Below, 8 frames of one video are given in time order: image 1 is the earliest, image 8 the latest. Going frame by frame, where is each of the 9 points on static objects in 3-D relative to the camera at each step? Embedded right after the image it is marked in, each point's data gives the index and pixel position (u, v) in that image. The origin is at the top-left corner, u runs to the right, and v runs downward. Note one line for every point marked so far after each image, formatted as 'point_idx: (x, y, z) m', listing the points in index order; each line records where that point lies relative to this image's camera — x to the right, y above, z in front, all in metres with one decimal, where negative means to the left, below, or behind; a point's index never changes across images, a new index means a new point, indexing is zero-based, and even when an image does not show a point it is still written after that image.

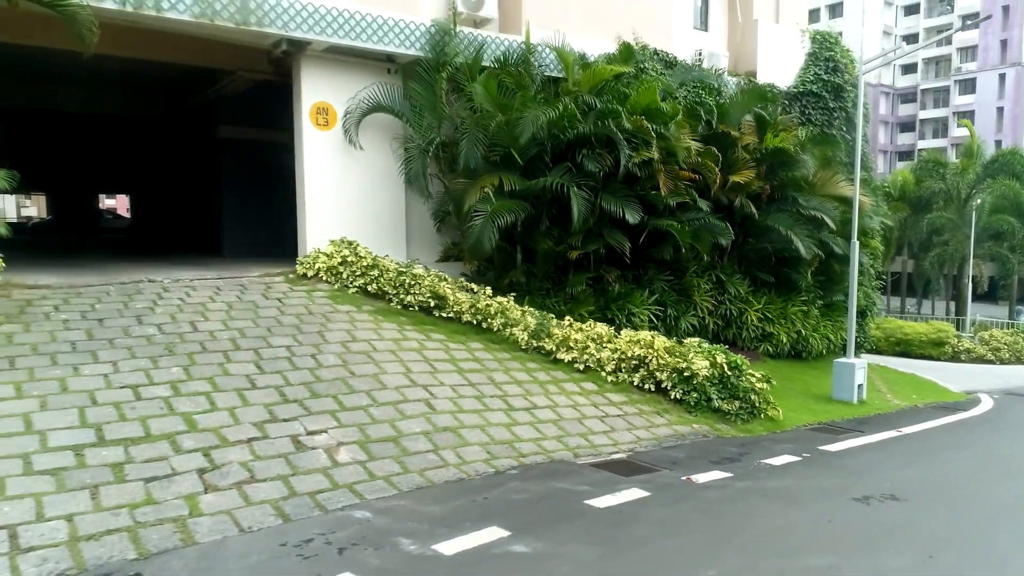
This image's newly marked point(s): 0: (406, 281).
0: (-1.1, +0.1, +7.8) m
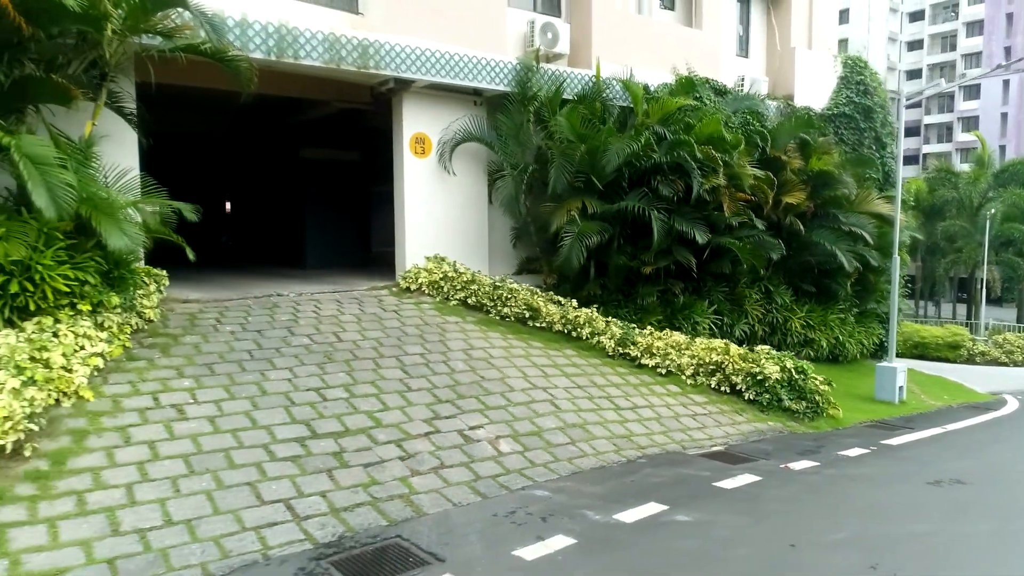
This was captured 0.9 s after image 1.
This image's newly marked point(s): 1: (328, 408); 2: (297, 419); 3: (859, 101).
0: (-0.1, -0.1, +8.7) m
1: (-1.4, -0.9, +5.7) m
2: (-1.6, -1.0, +5.4) m
3: (+6.2, +3.4, +13.2) m
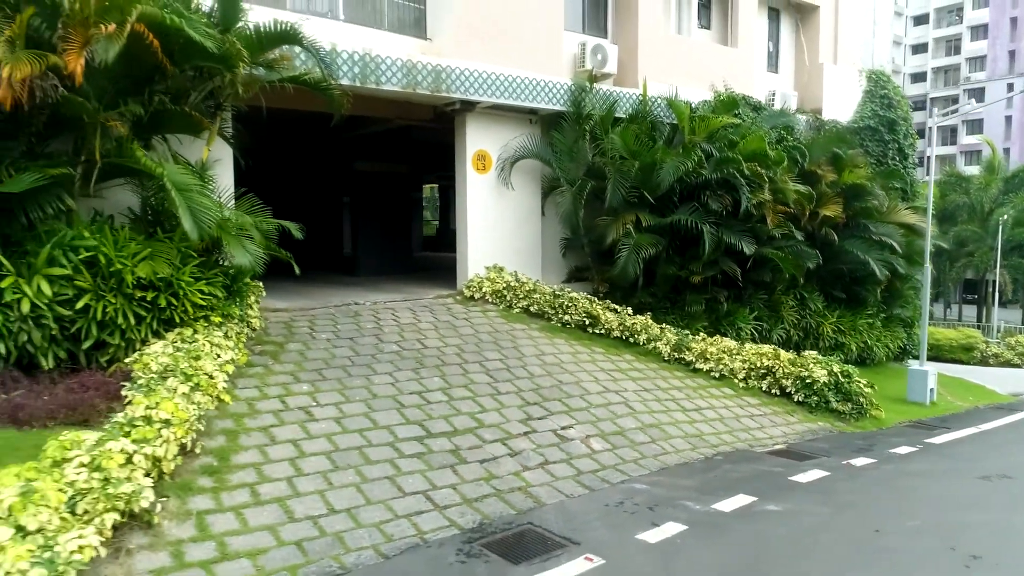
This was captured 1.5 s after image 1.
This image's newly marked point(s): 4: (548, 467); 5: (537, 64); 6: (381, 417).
0: (+0.7, -0.2, +9.3) m
1: (-0.6, -1.0, +6.3) m
2: (-0.8, -1.1, +6.0) m
3: (+7.0, +3.3, +13.7) m
4: (+0.3, -1.4, +5.6) m
5: (+0.4, +3.1, +10.1) m
6: (-1.1, -1.1, +6.0) m
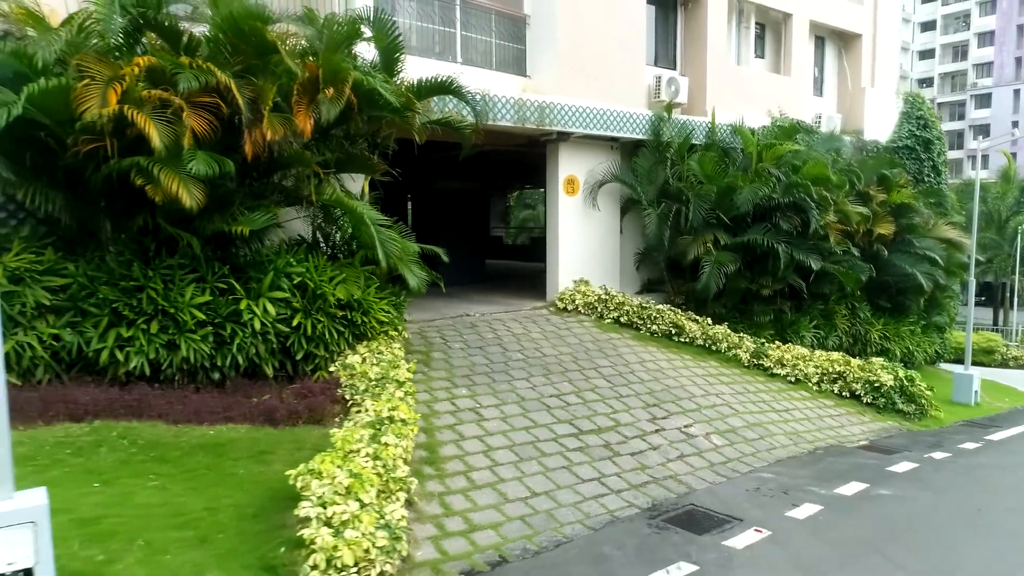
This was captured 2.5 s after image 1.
0: (+2.0, -0.4, +10.3) m
1: (+0.7, -1.2, +7.3) m
2: (+0.5, -1.3, +7.0) m
3: (+8.3, +3.1, +14.8) m
4: (+1.6, -1.6, +6.7) m
5: (+1.7, +2.9, +11.1) m
6: (+0.2, -1.2, +7.0) m
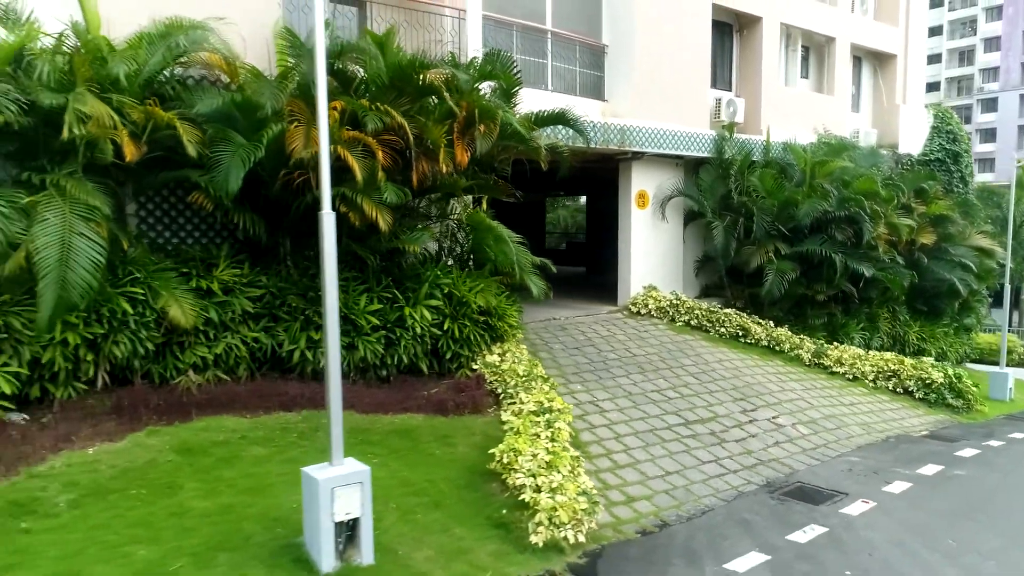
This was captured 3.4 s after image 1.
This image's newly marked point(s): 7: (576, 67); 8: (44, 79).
0: (+3.2, -0.4, +11.3) m
1: (+1.9, -1.3, +8.3) m
2: (+1.7, -1.4, +8.0) m
3: (+9.5, +3.1, +15.8) m
4: (+2.8, -1.7, +7.7) m
5: (+2.9, +2.8, +12.1) m
6: (+1.5, -1.3, +8.0) m
7: (+1.0, +3.3, +11.0) m
8: (-3.5, +1.6, +5.4) m
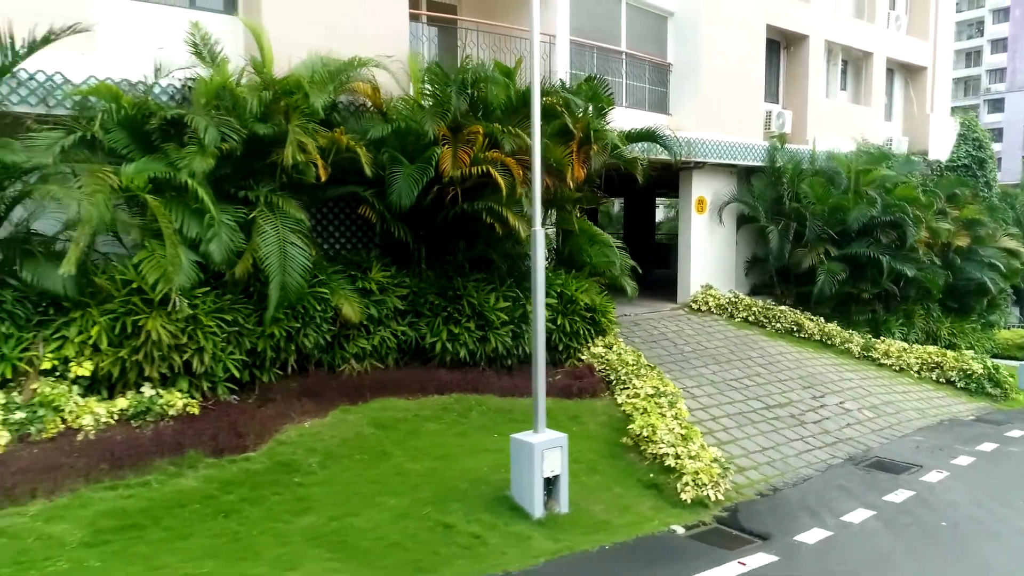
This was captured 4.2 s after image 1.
0: (+4.4, -0.4, +12.3) m
1: (+3.1, -1.3, +9.3) m
2: (+2.9, -1.4, +9.0) m
3: (+10.7, +3.1, +16.8) m
4: (+4.1, -1.6, +8.7) m
5: (+4.1, +2.8, +13.1) m
6: (+2.7, -1.3, +9.0) m
7: (+2.2, +3.4, +12.0) m
8: (-2.3, +1.6, +6.4) m
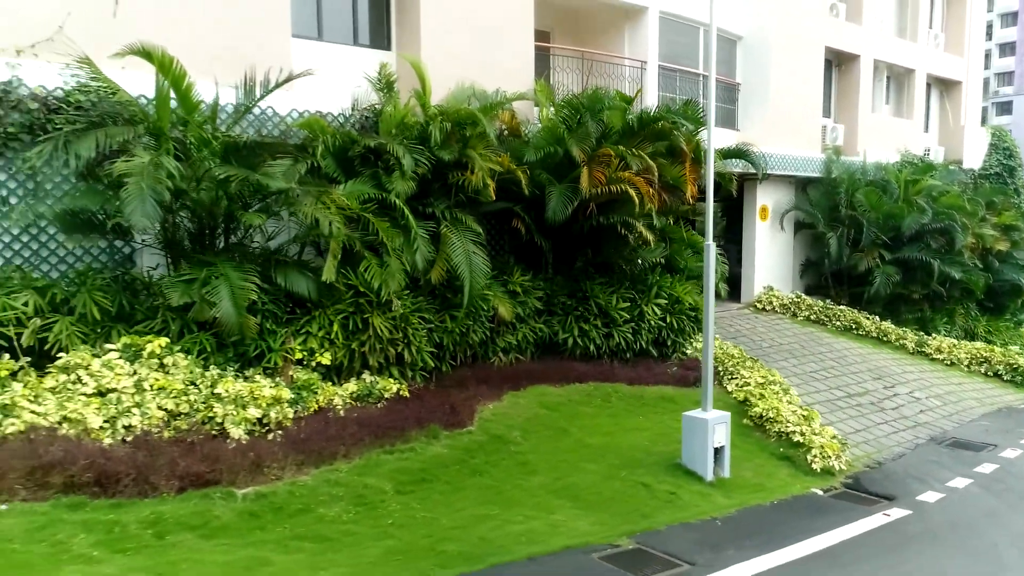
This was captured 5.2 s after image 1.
0: (+5.9, -0.5, +13.4) m
1: (+4.6, -1.3, +10.5) m
2: (+4.4, -1.4, +10.1) m
3: (+12.2, +3.1, +17.9) m
4: (+5.6, -1.7, +9.8) m
5: (+5.6, +2.8, +14.2) m
6: (+4.2, -1.4, +10.1) m
7: (+3.7, +3.3, +13.1) m
8: (-0.8, +1.5, +7.5) m
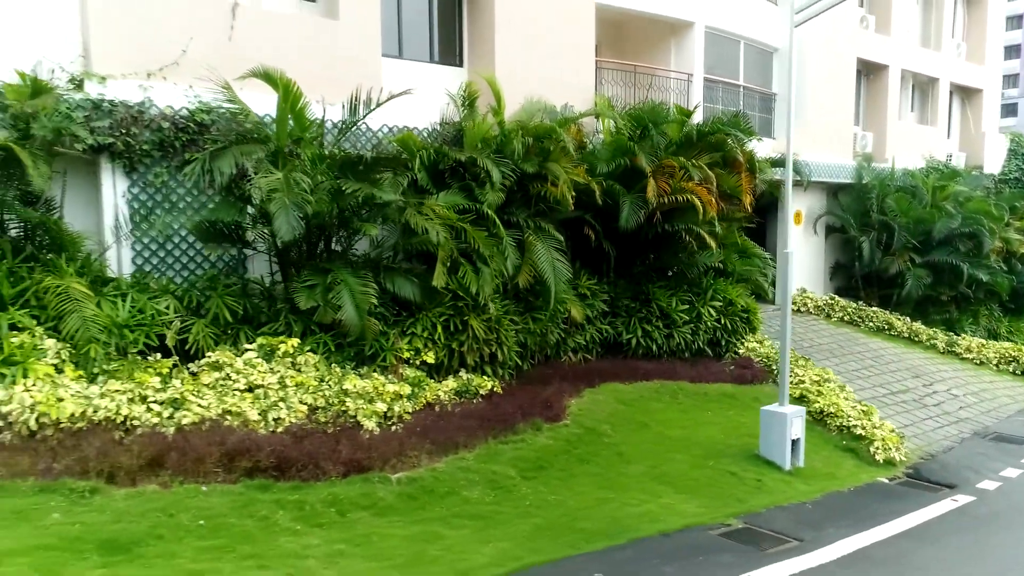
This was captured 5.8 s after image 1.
0: (+6.8, -0.5, +14.0) m
1: (+5.5, -1.4, +11.0) m
2: (+5.3, -1.4, +10.7) m
3: (+13.1, +3.0, +18.4) m
4: (+6.4, -1.7, +10.3) m
5: (+6.5, +2.8, +14.7) m
6: (+5.1, -1.4, +10.7) m
7: (+4.5, +3.3, +13.7) m
8: (+0.1, +1.5, +8.1) m
